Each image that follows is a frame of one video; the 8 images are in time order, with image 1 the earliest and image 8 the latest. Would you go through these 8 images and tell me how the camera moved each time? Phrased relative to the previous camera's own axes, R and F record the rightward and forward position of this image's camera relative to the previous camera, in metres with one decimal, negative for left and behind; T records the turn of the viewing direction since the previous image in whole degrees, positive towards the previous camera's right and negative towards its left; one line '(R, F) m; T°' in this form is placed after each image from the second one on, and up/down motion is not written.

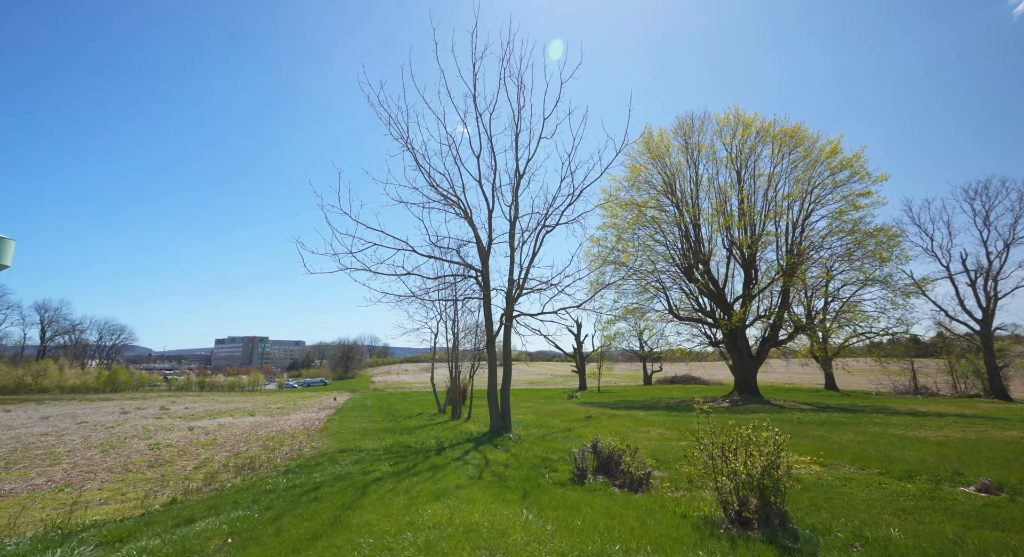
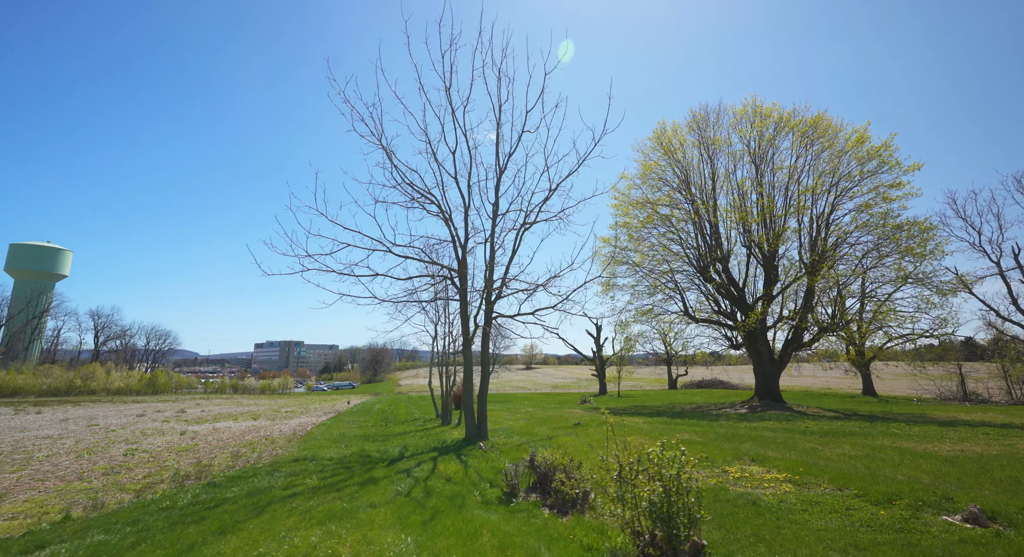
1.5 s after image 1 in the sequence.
(+2.0, +1.0) m; -4°
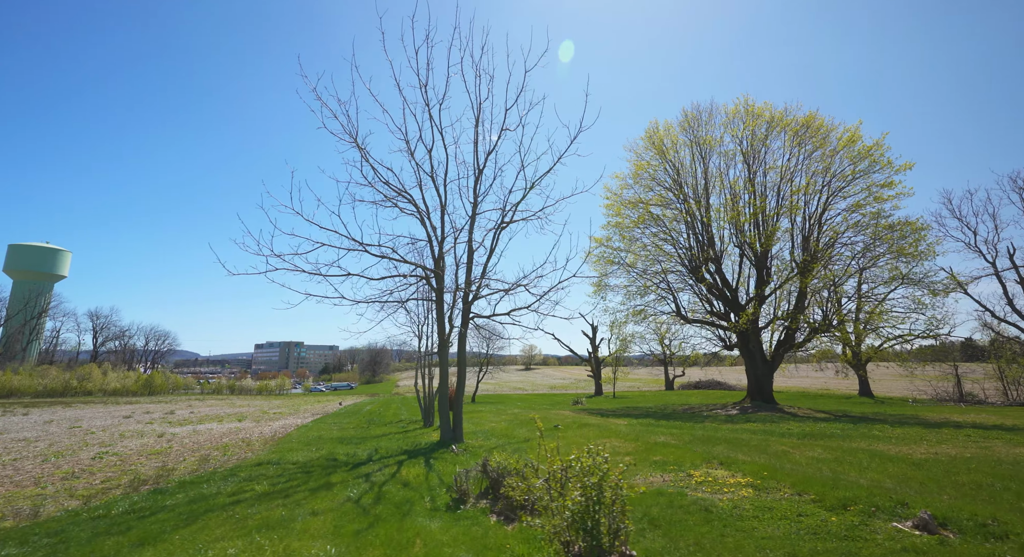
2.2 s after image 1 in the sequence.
(+0.9, +0.2) m; 0°
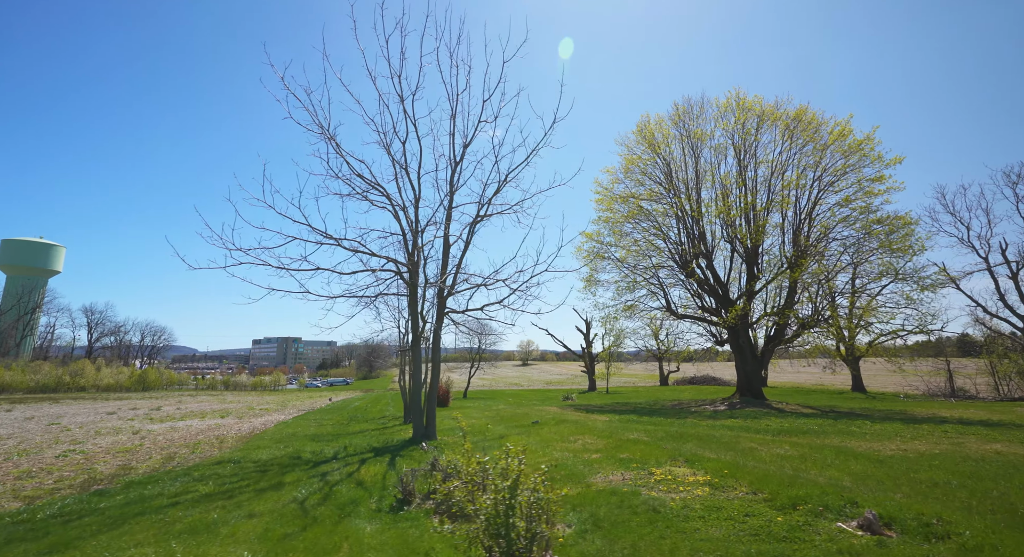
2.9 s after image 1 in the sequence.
(+0.9, +0.3) m; 0°
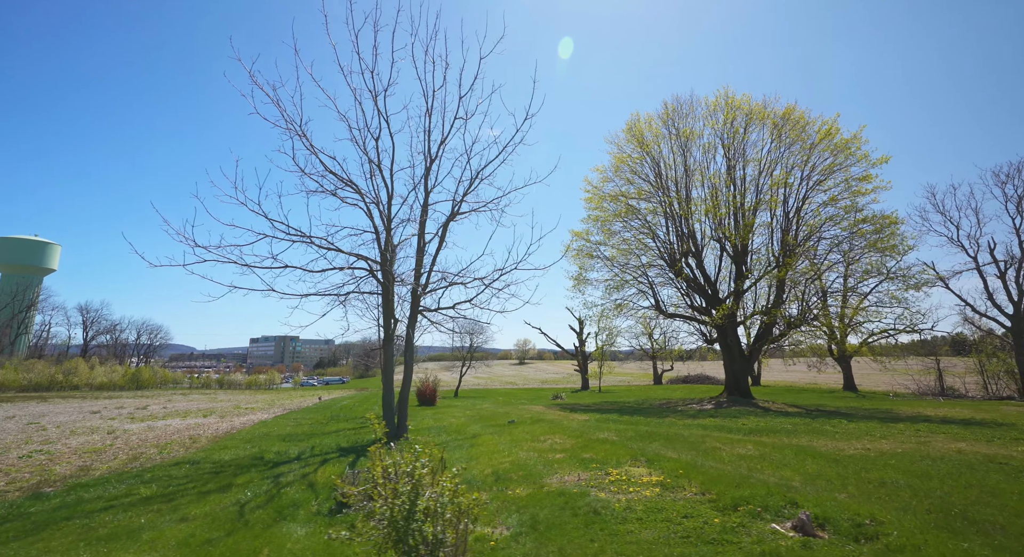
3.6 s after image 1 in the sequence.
(+0.9, +0.1) m; 0°
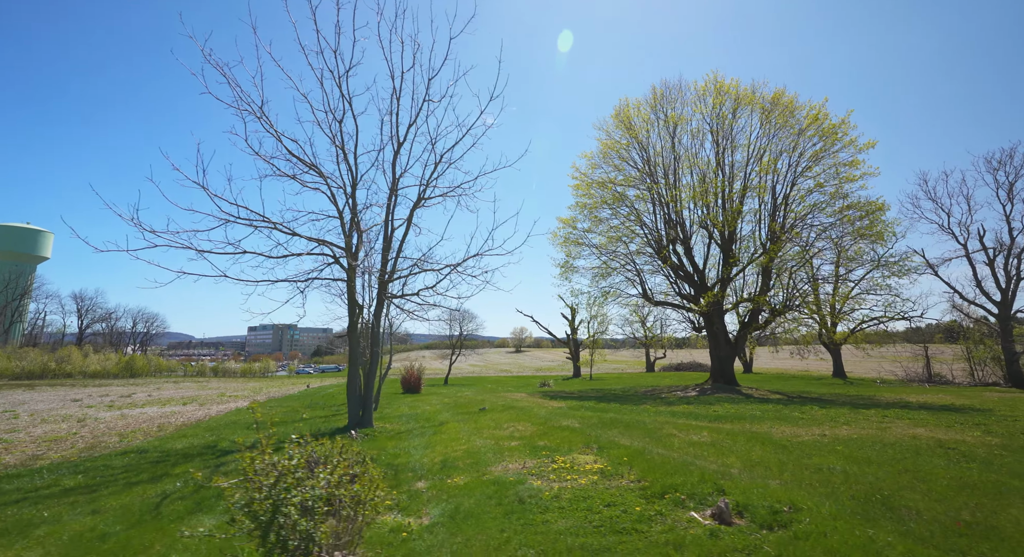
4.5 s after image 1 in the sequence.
(+1.1, +0.3) m; 0°
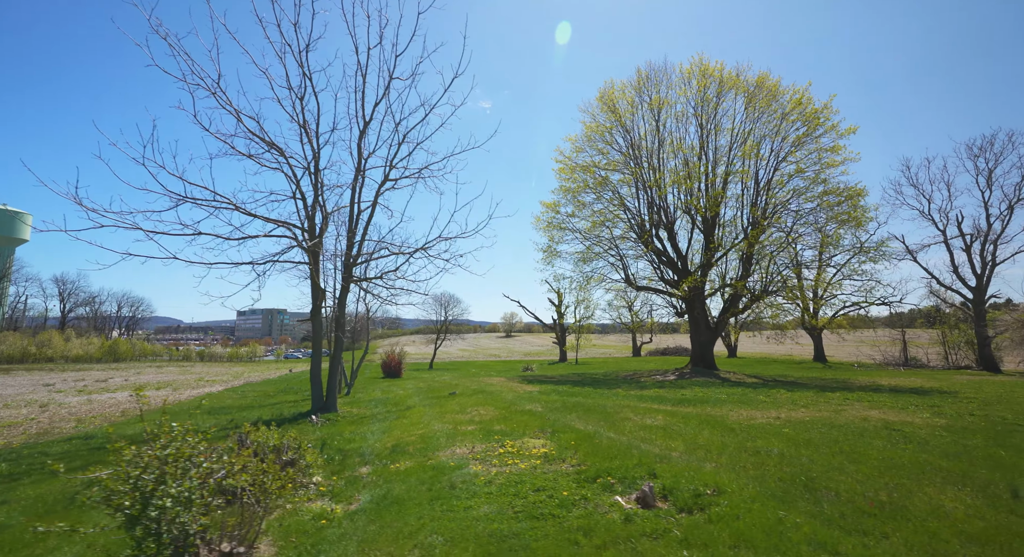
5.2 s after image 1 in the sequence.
(+0.9, +0.2) m; +1°
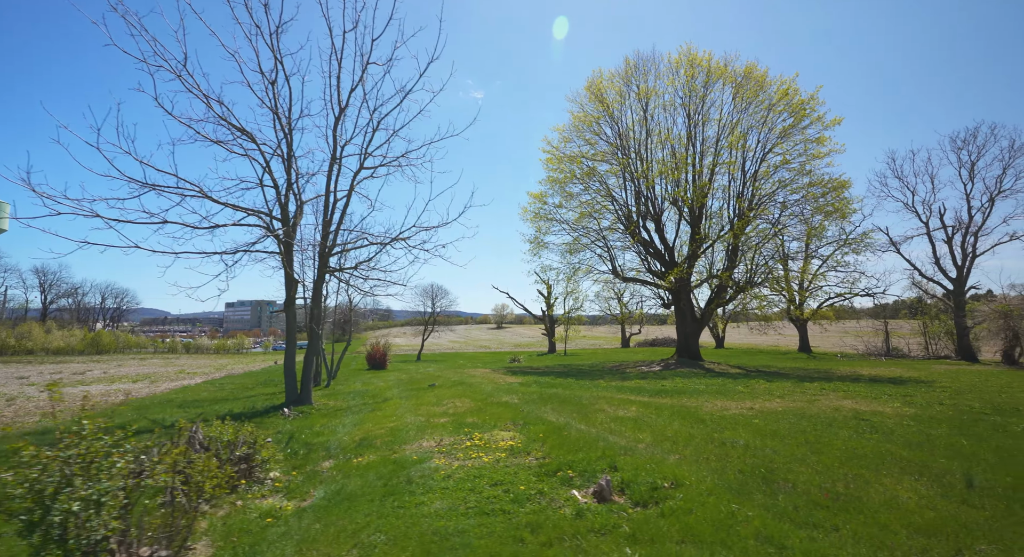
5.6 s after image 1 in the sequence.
(+0.5, +0.2) m; +1°
